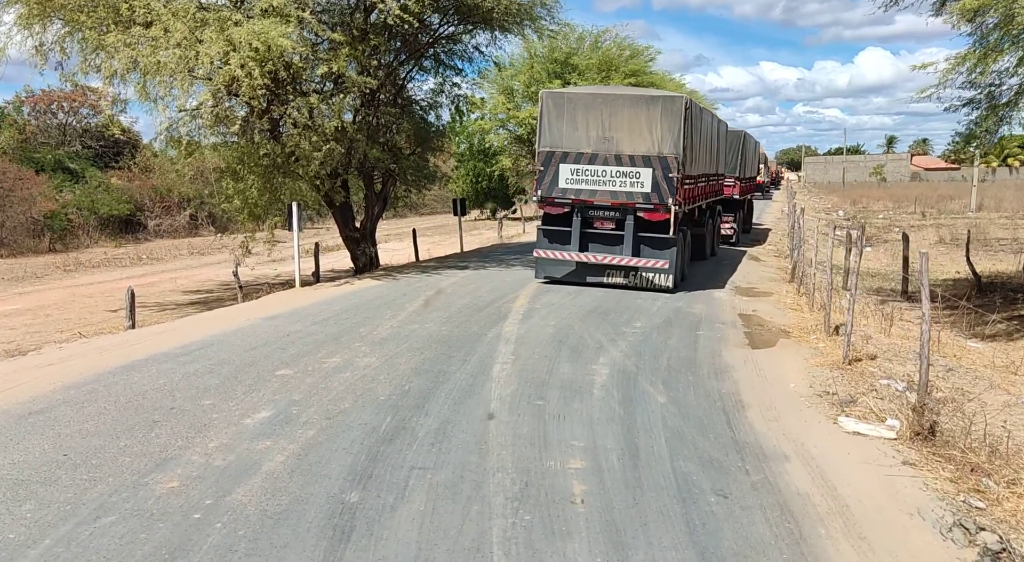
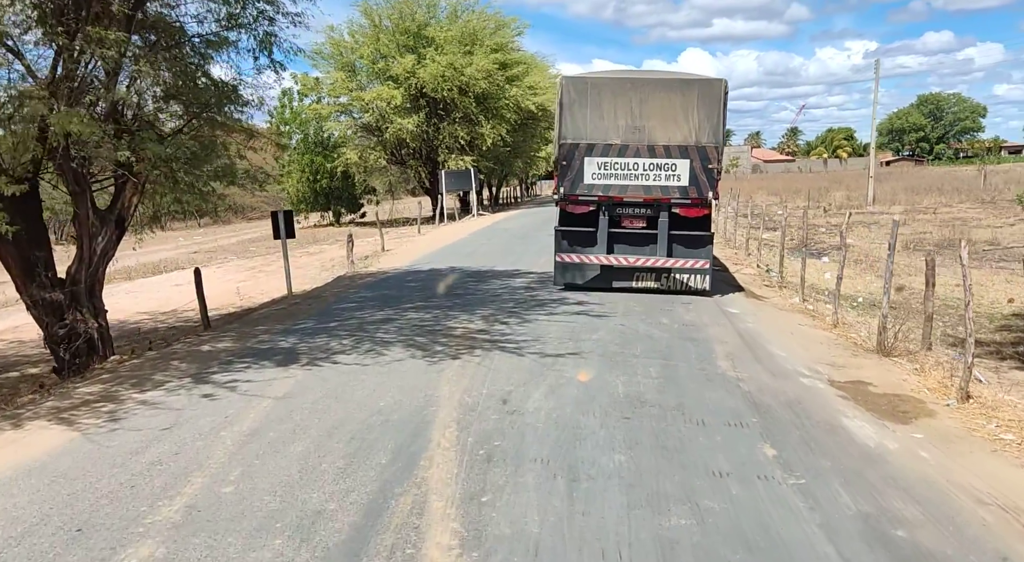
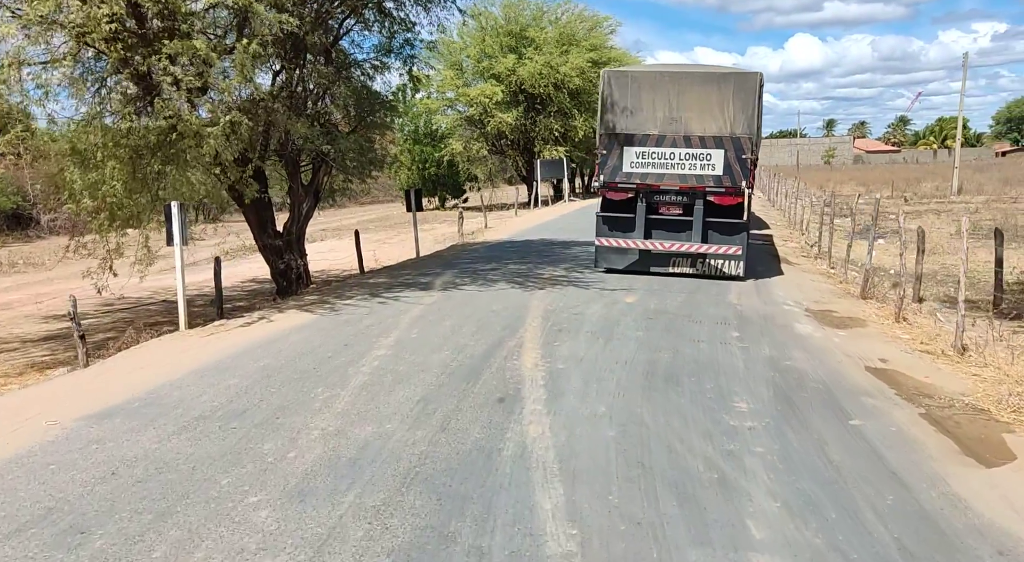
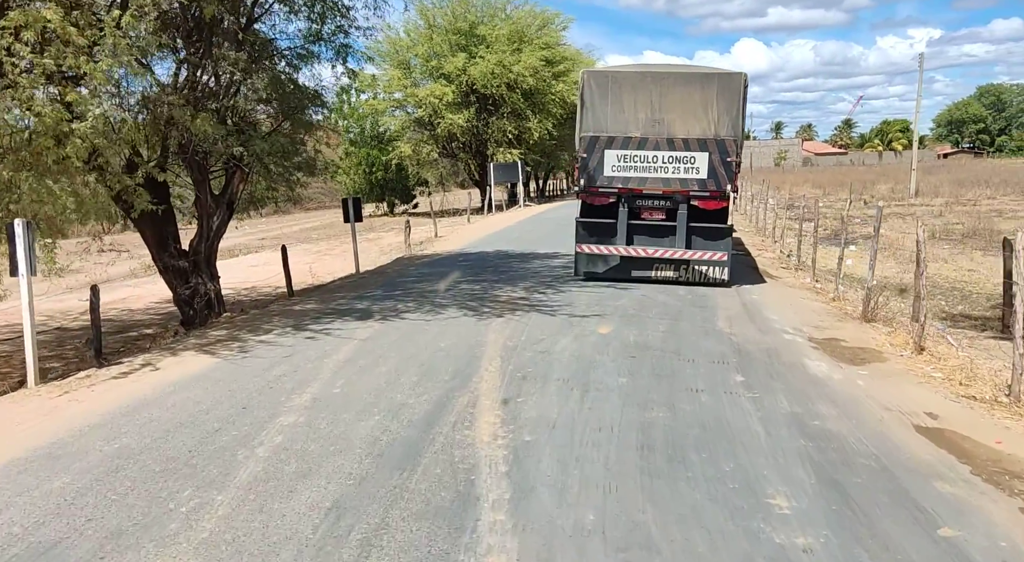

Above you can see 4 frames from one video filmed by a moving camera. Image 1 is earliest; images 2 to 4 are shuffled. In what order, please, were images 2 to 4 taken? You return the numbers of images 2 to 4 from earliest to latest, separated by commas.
3, 4, 2
